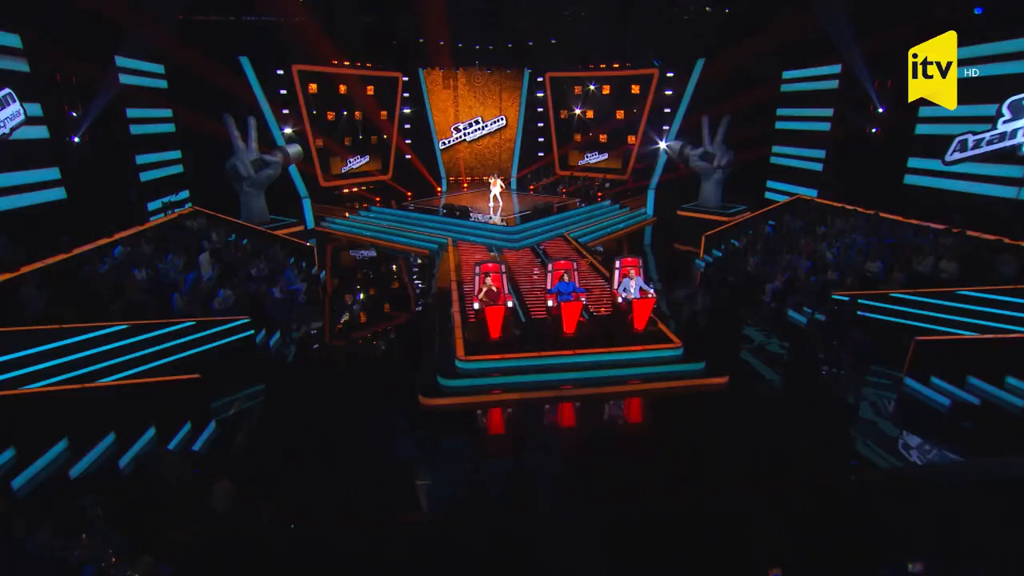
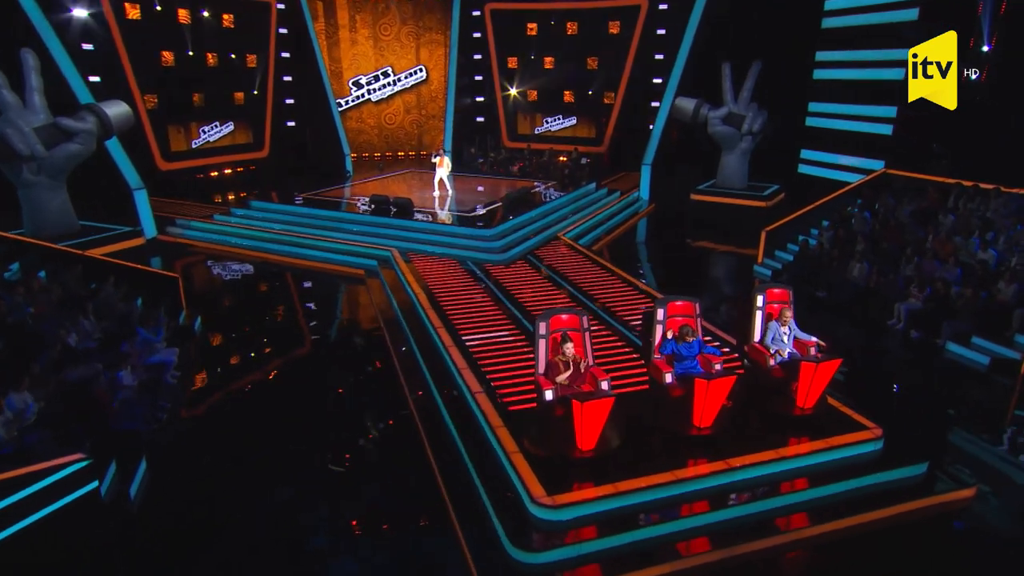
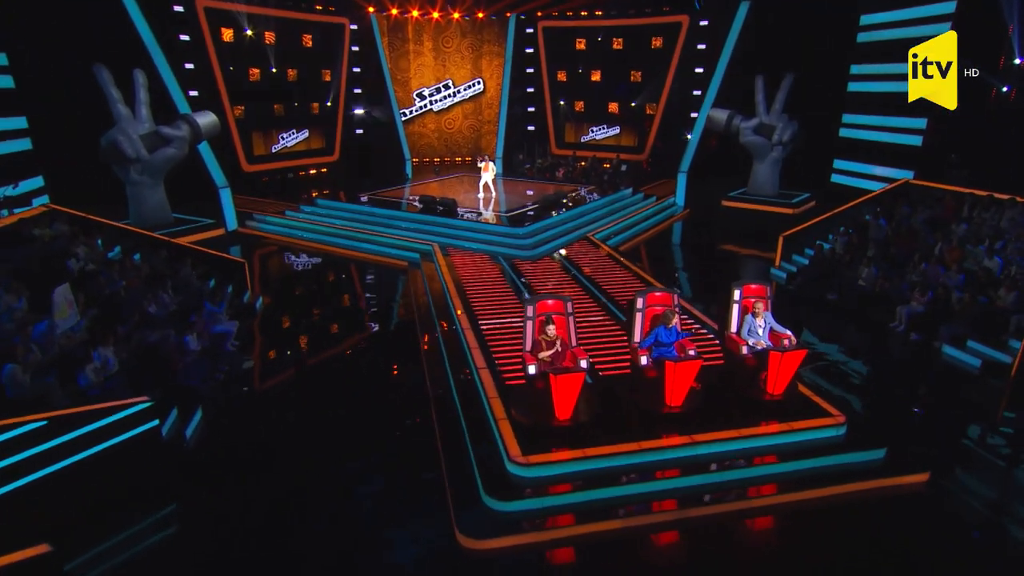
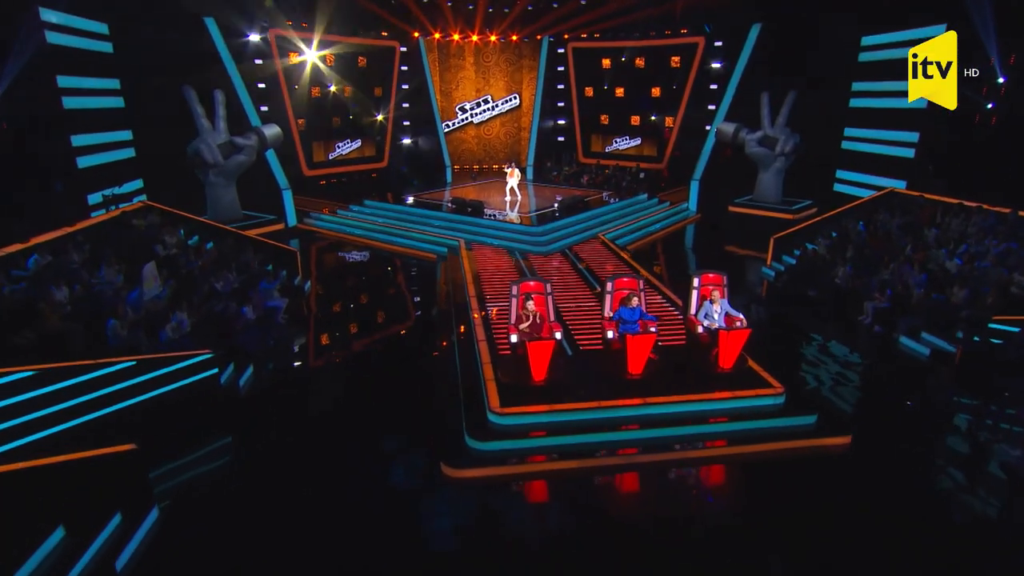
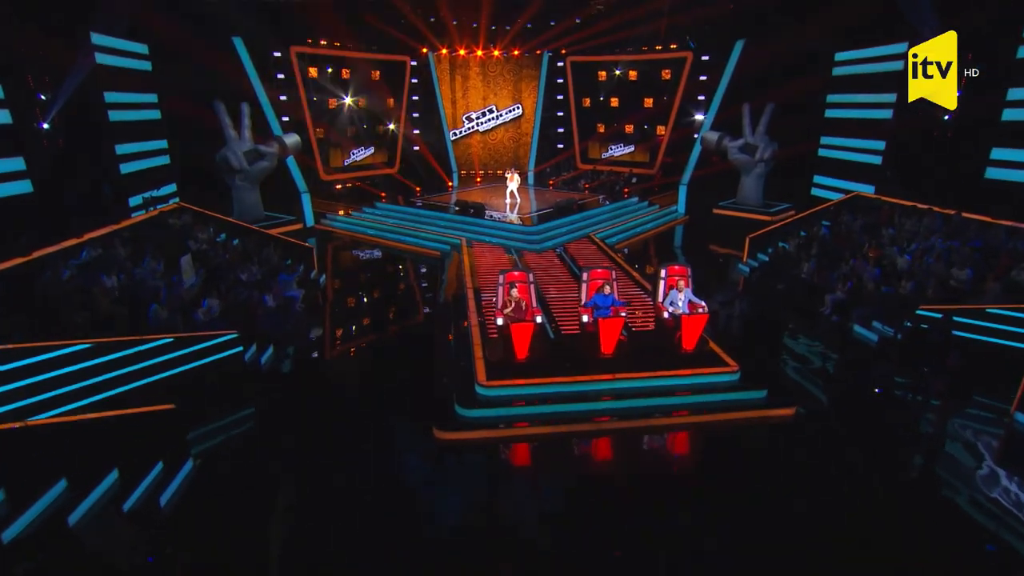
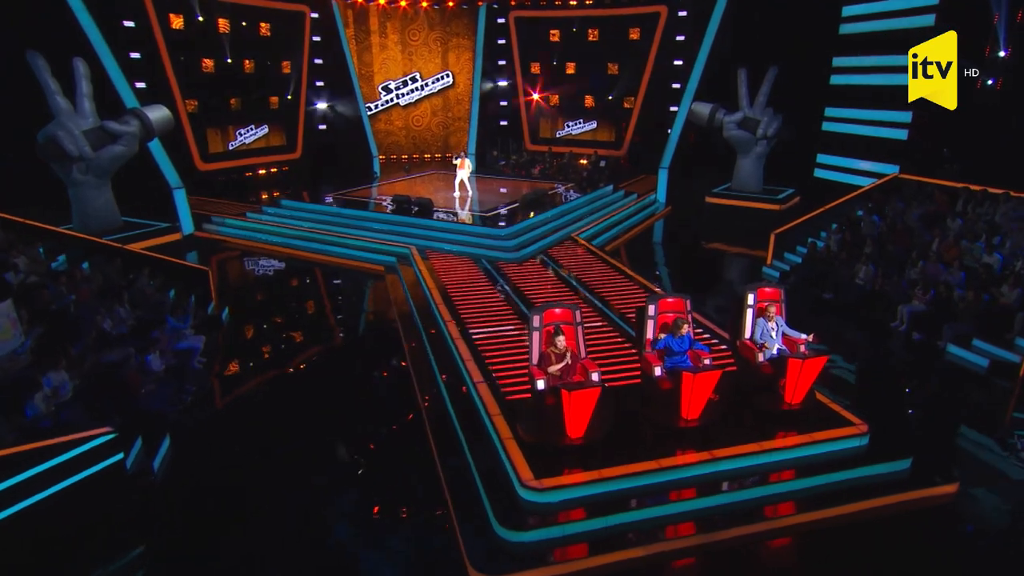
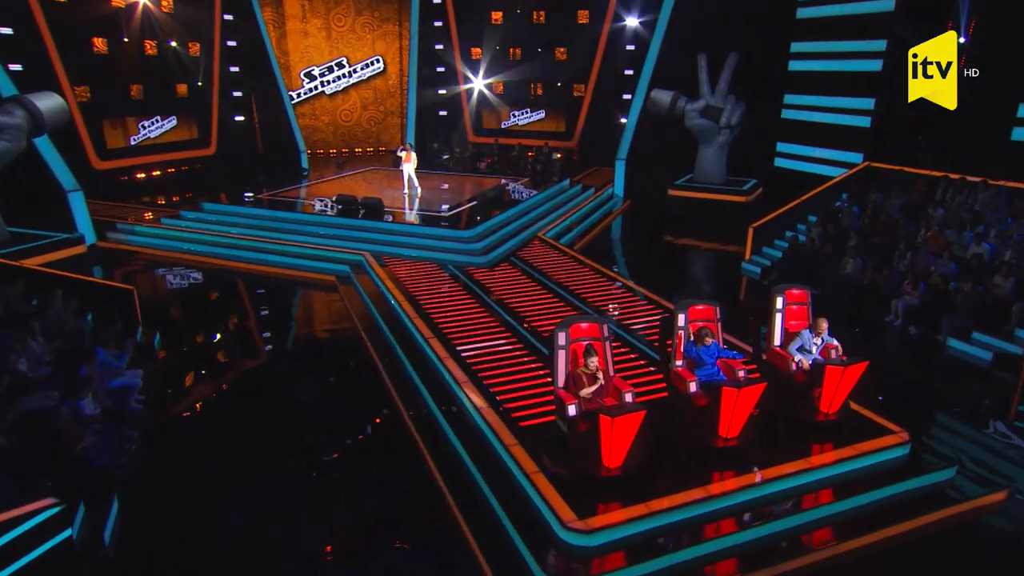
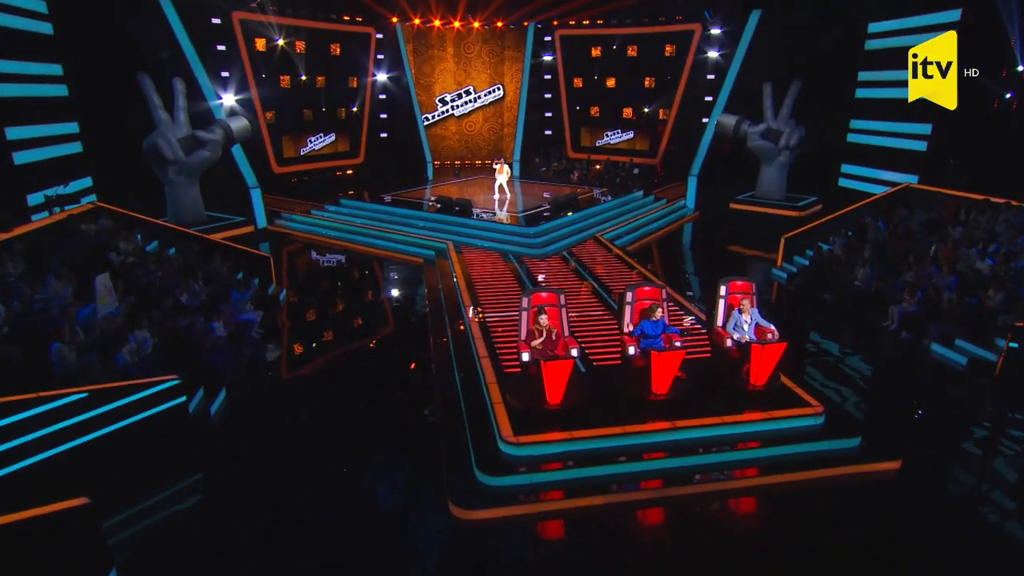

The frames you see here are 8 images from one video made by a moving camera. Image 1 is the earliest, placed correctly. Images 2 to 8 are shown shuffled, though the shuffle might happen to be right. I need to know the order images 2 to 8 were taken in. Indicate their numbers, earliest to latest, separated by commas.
5, 4, 8, 3, 6, 2, 7
